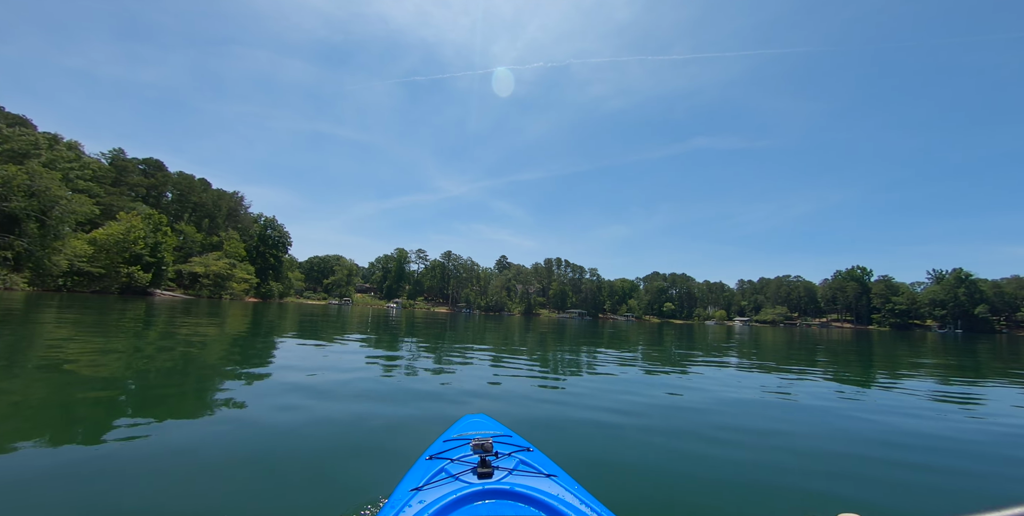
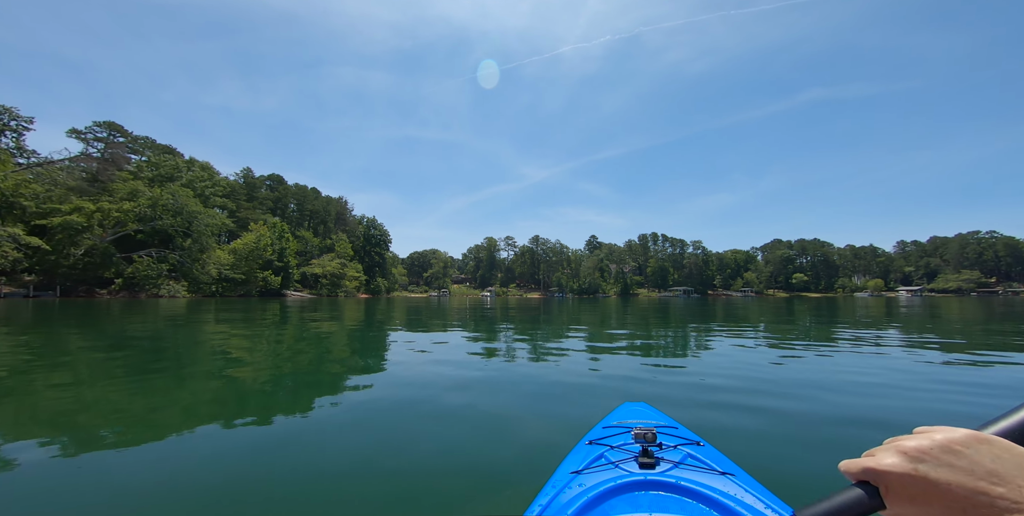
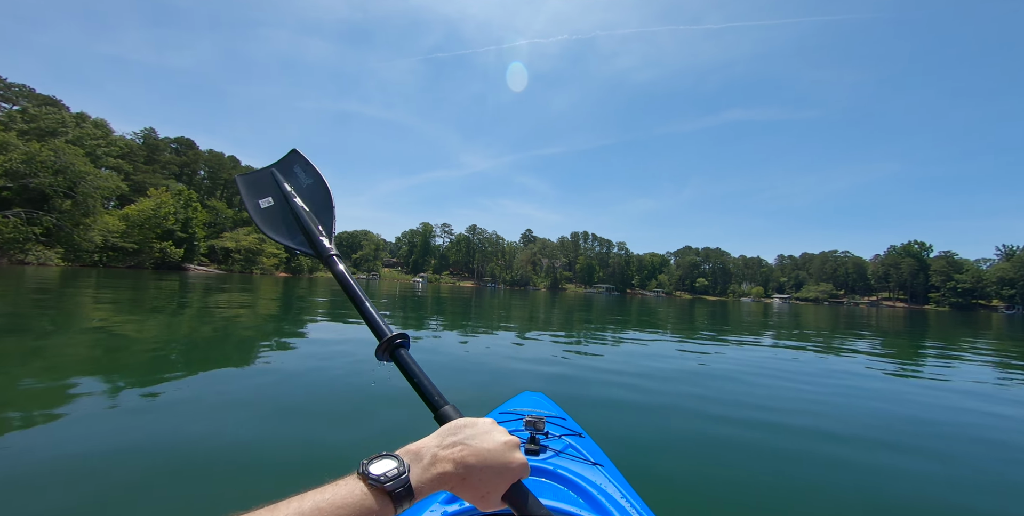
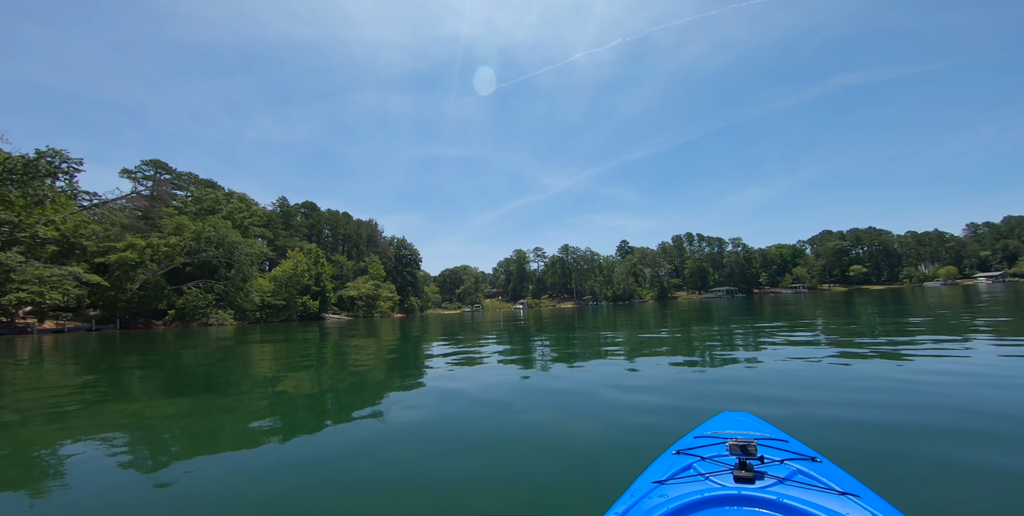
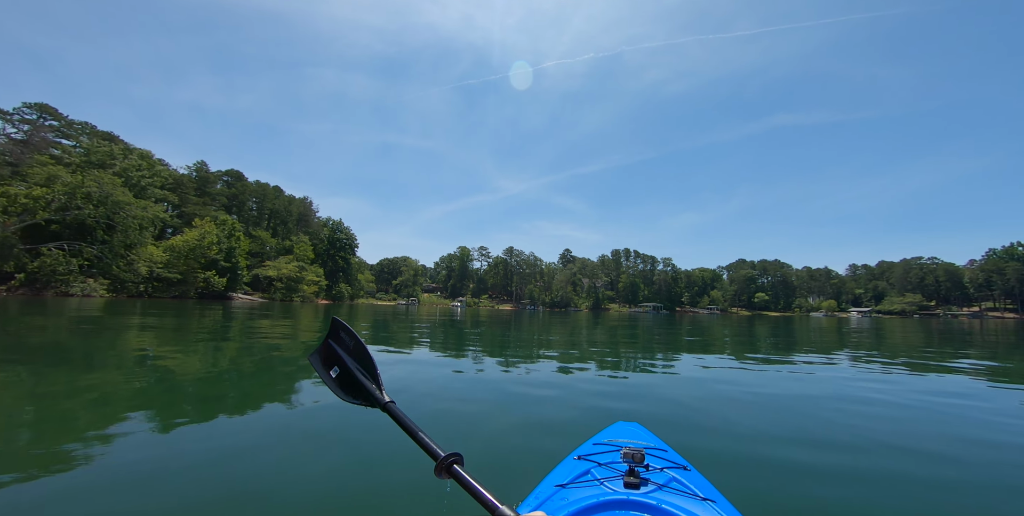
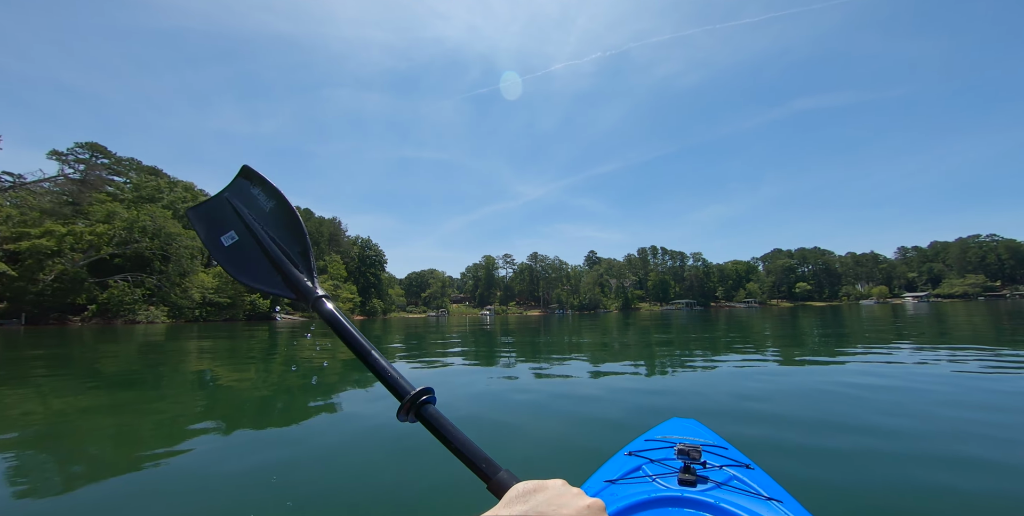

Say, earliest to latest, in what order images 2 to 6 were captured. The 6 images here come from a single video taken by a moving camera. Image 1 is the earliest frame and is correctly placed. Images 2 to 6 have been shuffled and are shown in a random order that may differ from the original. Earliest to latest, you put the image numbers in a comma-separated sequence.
3, 2, 4, 6, 5
